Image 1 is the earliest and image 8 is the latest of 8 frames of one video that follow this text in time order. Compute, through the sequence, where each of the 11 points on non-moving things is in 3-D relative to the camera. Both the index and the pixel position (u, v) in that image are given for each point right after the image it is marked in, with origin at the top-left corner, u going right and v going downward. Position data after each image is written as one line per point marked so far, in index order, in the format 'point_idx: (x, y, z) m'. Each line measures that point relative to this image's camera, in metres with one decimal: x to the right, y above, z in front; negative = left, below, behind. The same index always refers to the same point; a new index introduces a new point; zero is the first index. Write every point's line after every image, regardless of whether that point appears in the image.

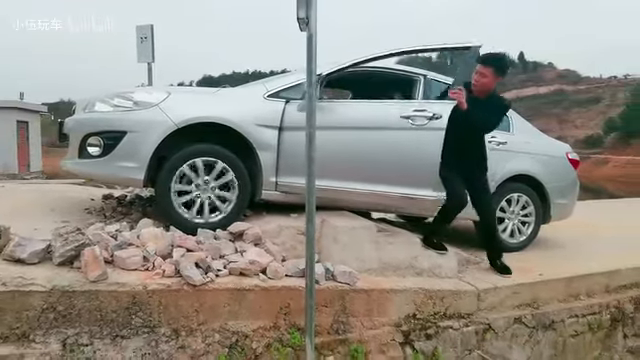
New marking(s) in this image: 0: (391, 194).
0: (+0.9, -0.2, +6.2) m
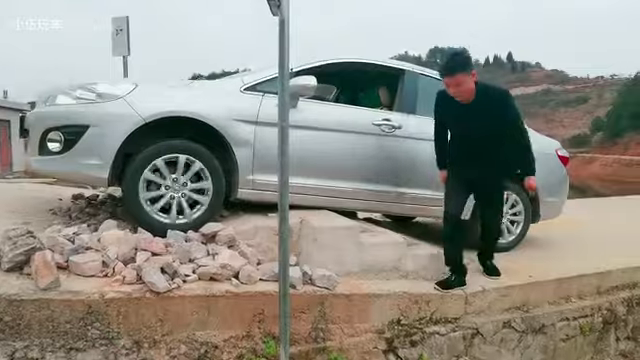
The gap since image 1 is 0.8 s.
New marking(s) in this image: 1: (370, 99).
0: (+0.6, -0.2, +6.0) m
1: (+0.7, +1.1, +6.1) m
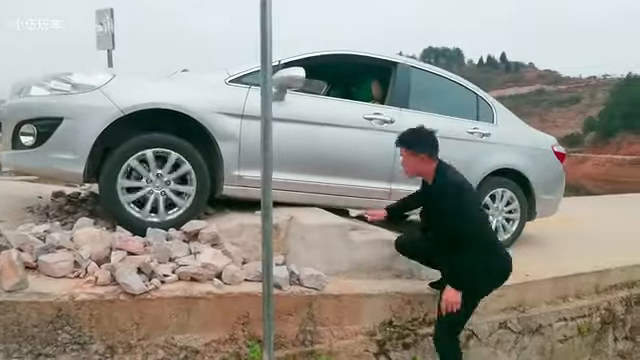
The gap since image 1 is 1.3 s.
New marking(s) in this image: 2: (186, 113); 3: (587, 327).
0: (+0.5, -0.1, +5.7) m
1: (+0.5, +1.1, +5.9) m
2: (-1.4, +0.7, +4.8) m
3: (+3.4, -1.9, +5.8) m
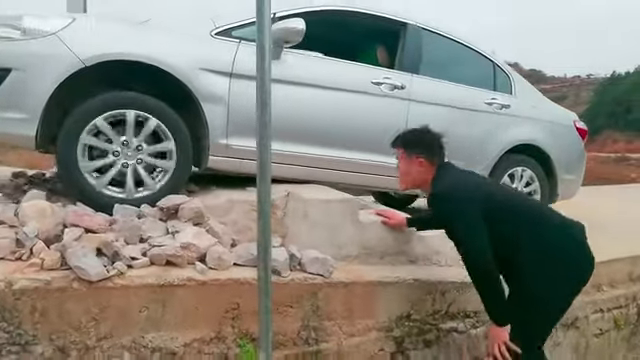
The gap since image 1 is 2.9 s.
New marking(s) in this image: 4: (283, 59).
0: (+0.5, +0.2, +5.0) m
1: (+0.5, +1.4, +5.2) m
2: (-1.4, +1.0, +4.0) m
3: (+3.4, -1.6, +5.1) m
4: (-0.4, +1.2, +4.7) m
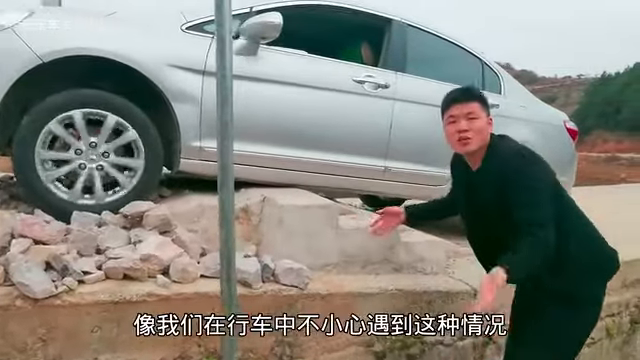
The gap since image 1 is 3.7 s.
0: (+0.3, +0.1, +4.8) m
1: (+0.3, +1.4, +5.0) m
2: (-1.6, +0.9, +3.8) m
3: (+3.2, -1.6, +4.9) m
4: (-0.6, +1.2, +4.4) m
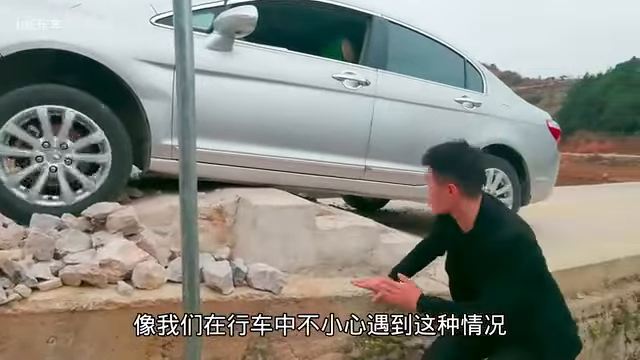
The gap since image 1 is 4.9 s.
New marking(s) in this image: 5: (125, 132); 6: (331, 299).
0: (+0.1, +0.1, +4.6) m
1: (+0.1, +1.4, +4.8) m
2: (-1.8, +0.9, +3.6) m
3: (+3.0, -1.6, +4.9) m
4: (-0.8, +1.2, +4.3) m
5: (-1.6, +0.4, +3.7) m
6: (+0.1, -0.9, +3.4) m
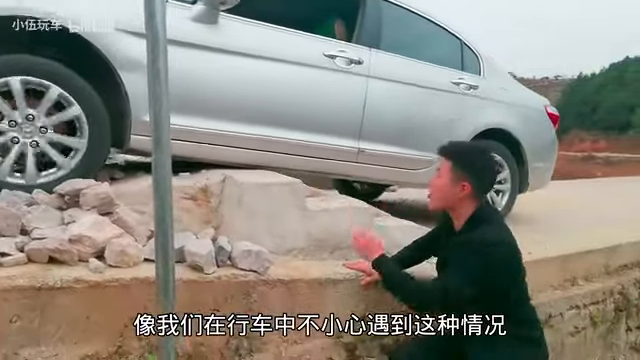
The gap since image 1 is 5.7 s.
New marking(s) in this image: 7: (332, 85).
0: (0.0, +0.3, +4.4) m
1: (0.0, +1.5, +4.6) m
2: (-1.8, +1.1, +3.4) m
3: (+2.9, -1.4, +4.7) m
4: (-0.9, +1.4, +4.1) m
5: (-1.7, +0.6, +3.5) m
6: (0.0, -0.7, +3.2) m
7: (+0.1, +0.9, +4.5) m
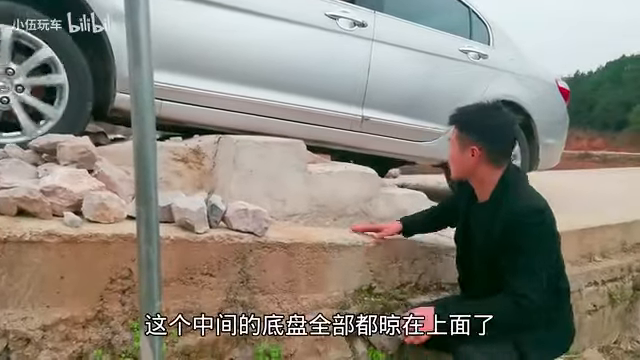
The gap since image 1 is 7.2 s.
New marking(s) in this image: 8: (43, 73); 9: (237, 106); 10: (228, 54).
0: (0.0, +0.6, +4.2) m
1: (0.0, +1.8, +4.3) m
2: (-1.8, +1.4, +3.1) m
3: (+2.9, -1.1, +4.5) m
4: (-0.9, +1.7, +3.8) m
5: (-1.7, +0.8, +3.2) m
6: (0.0, -0.4, +2.9) m
7: (+0.1, +1.2, +4.2) m
8: (-1.9, +0.6, +3.1) m
9: (-0.7, +0.6, +3.9) m
10: (-0.7, +1.0, +3.8) m
